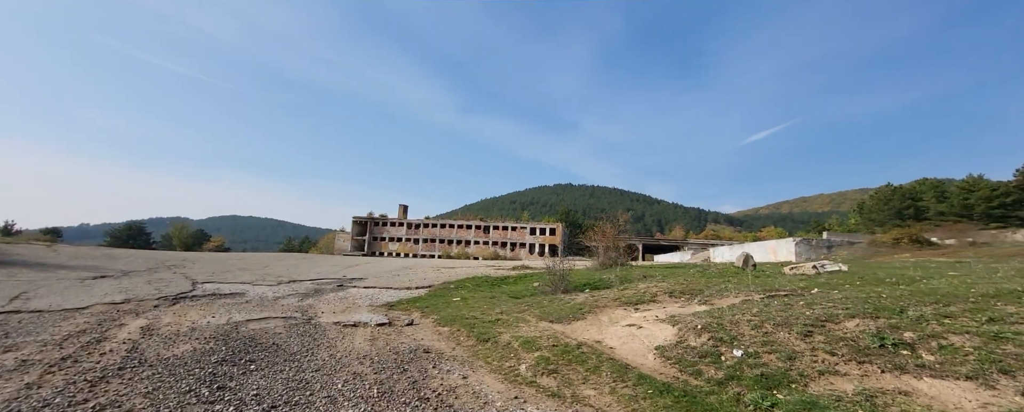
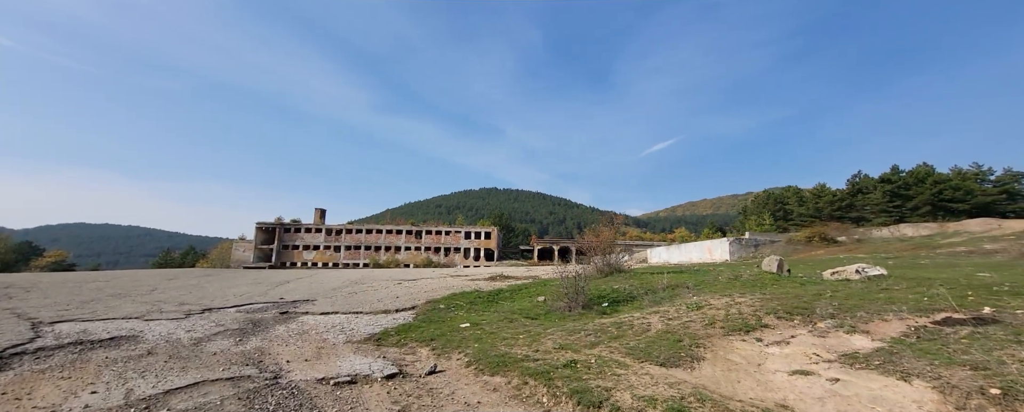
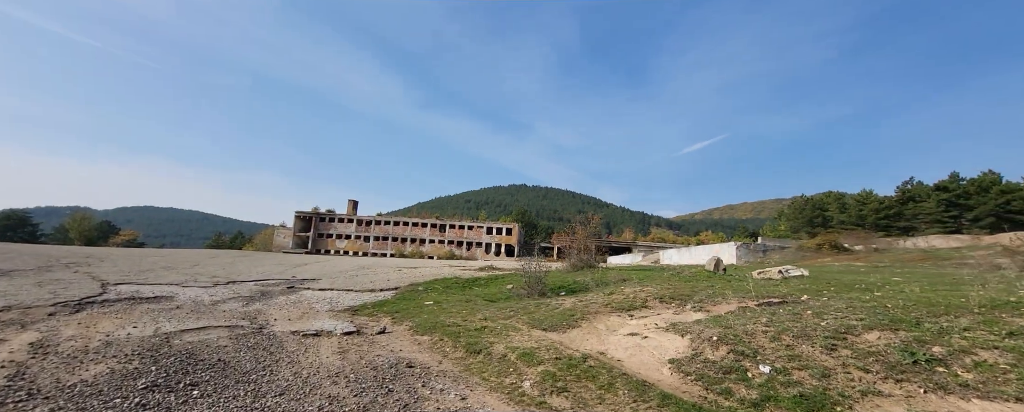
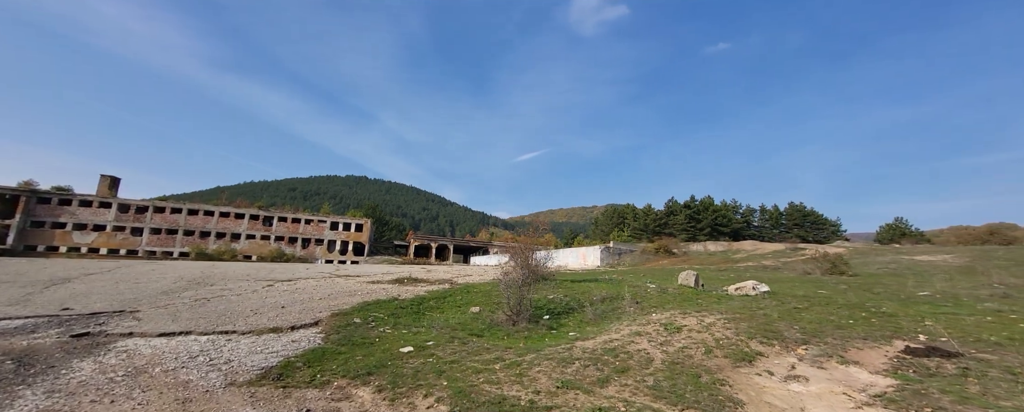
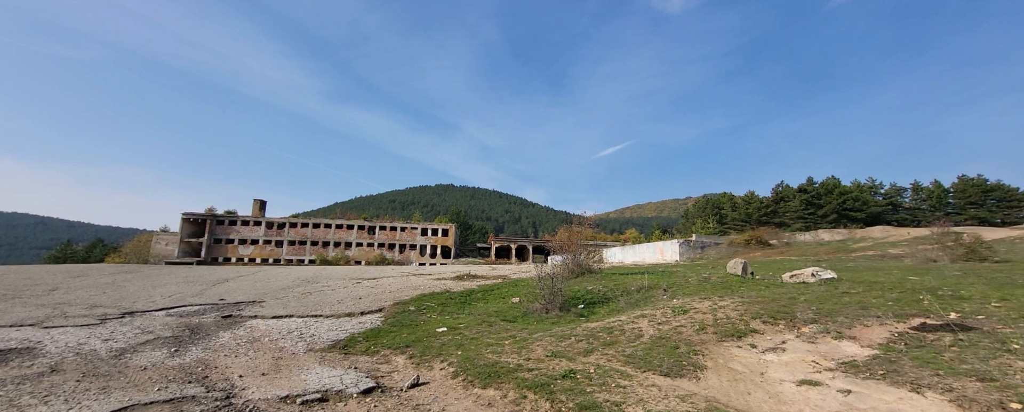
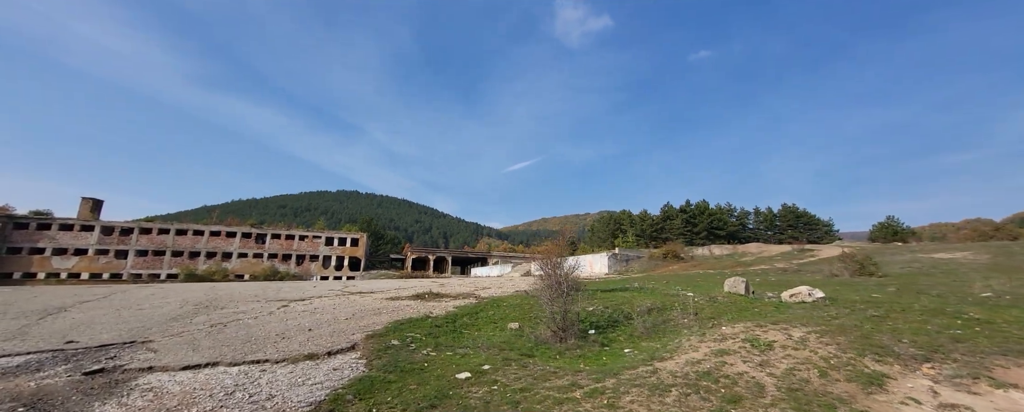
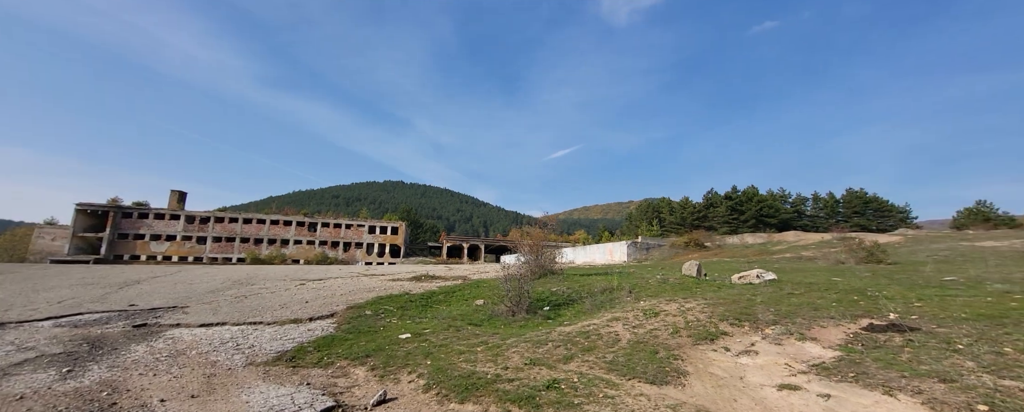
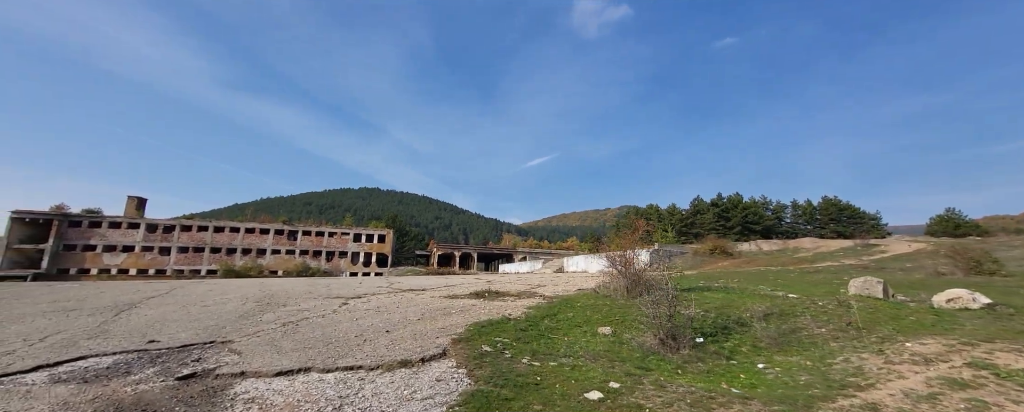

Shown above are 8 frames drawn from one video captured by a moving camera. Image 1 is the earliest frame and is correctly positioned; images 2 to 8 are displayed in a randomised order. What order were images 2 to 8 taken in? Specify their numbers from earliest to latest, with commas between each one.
3, 2, 5, 7, 4, 6, 8
